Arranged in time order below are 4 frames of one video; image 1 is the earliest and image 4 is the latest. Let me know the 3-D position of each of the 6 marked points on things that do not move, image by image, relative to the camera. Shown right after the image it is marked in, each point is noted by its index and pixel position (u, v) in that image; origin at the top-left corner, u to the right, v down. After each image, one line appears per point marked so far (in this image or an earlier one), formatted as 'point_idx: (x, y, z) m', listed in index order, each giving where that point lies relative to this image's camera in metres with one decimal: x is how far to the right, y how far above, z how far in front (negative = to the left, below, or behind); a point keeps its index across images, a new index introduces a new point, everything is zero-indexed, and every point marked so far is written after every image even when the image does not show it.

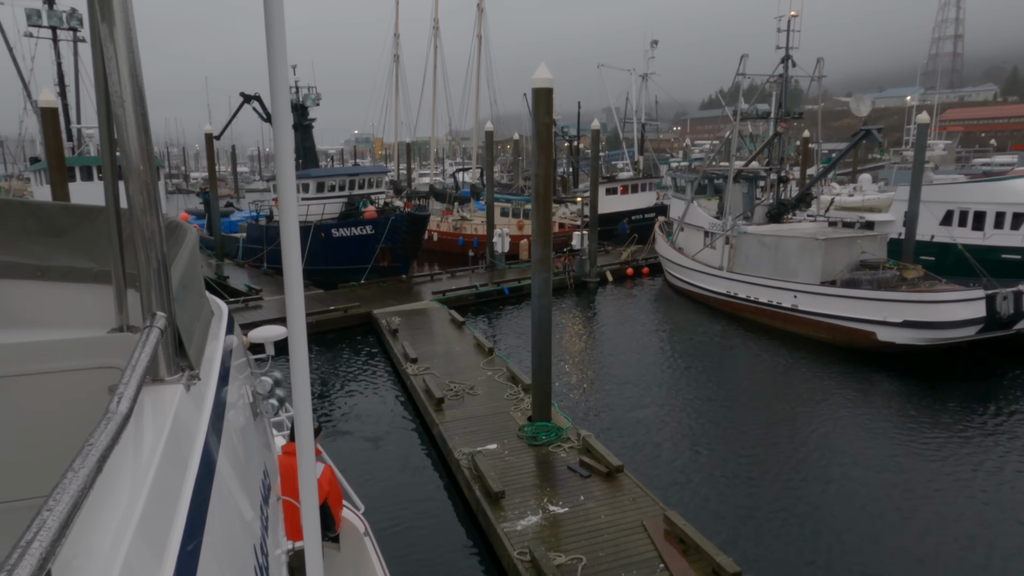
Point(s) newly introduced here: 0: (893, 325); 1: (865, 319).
0: (+6.8, -0.6, +11.0) m
1: (+6.6, -0.5, +11.3) m
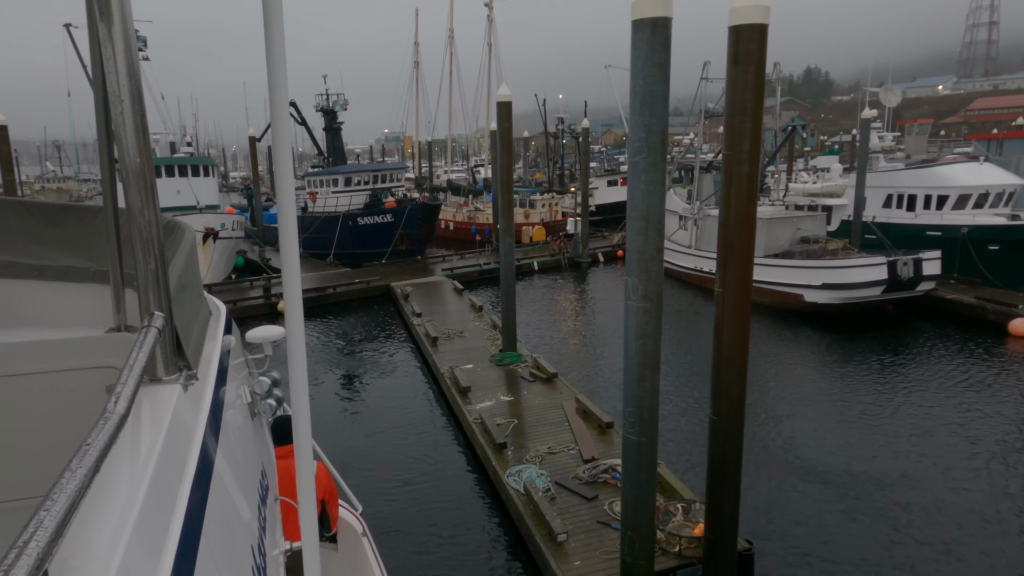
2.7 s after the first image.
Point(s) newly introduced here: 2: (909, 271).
0: (+6.2, 0.0, +12.7) m
1: (+6.0, +0.1, +13.0) m
2: (+7.8, +0.3, +12.1) m
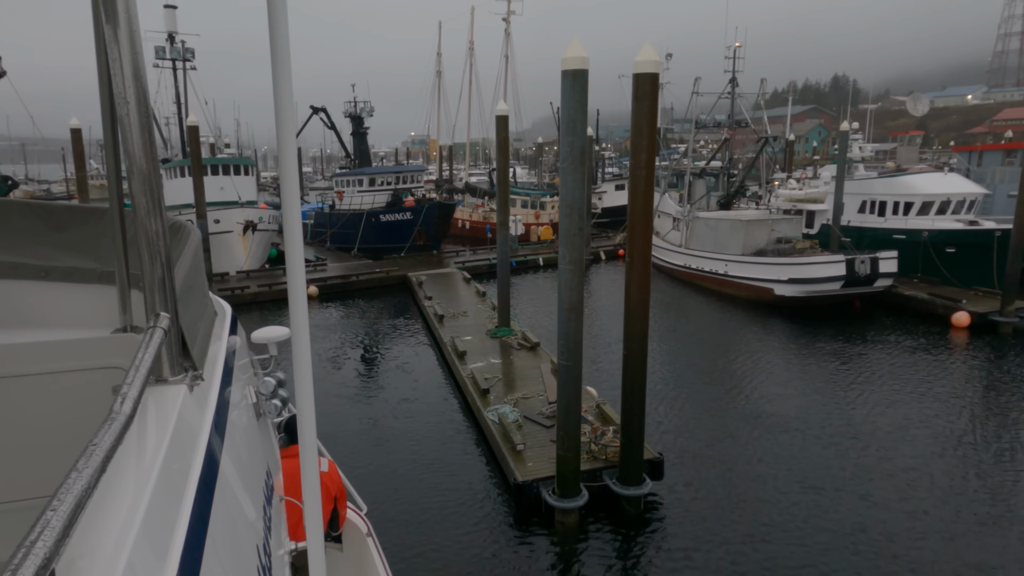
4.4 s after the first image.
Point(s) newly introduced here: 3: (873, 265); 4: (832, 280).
0: (+5.8, +0.1, +13.1) m
1: (+5.6, +0.2, +13.4) m
2: (+7.3, +0.4, +12.5) m
3: (+7.5, +0.5, +12.5) m
4: (+6.6, +0.2, +12.5) m
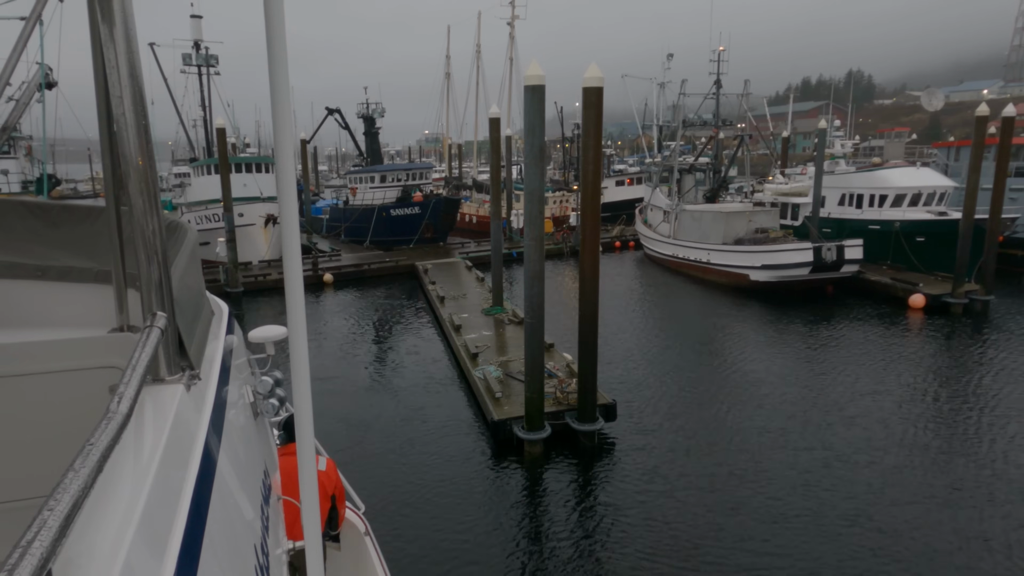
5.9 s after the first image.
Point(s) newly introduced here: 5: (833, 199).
0: (+5.4, +0.3, +13.5) m
1: (+5.2, +0.4, +13.9) m
2: (+7.0, +0.6, +12.9) m
3: (+7.1, +0.7, +12.9) m
4: (+6.3, +0.4, +13.0) m
5: (+8.6, +2.6, +16.6) m
